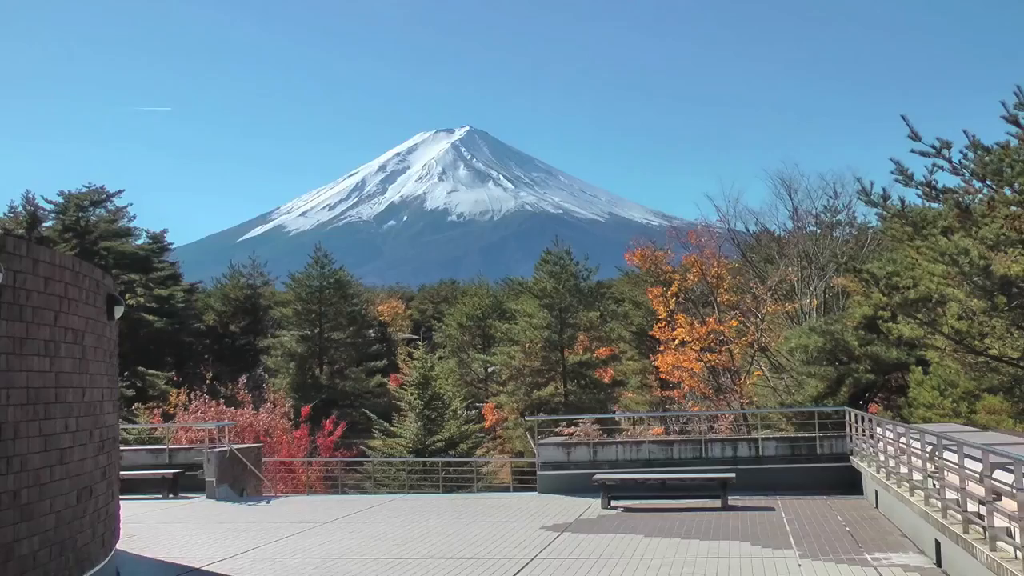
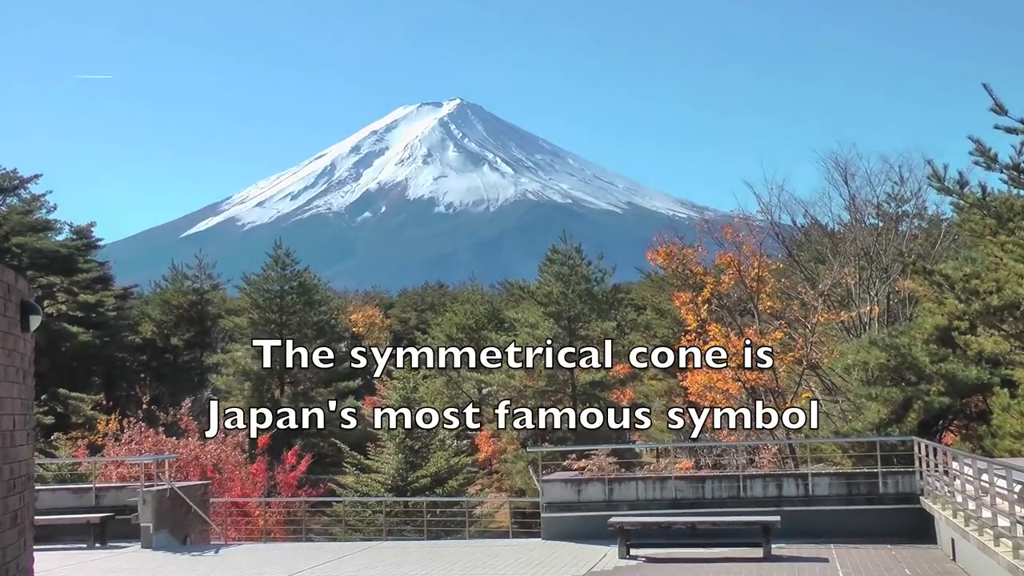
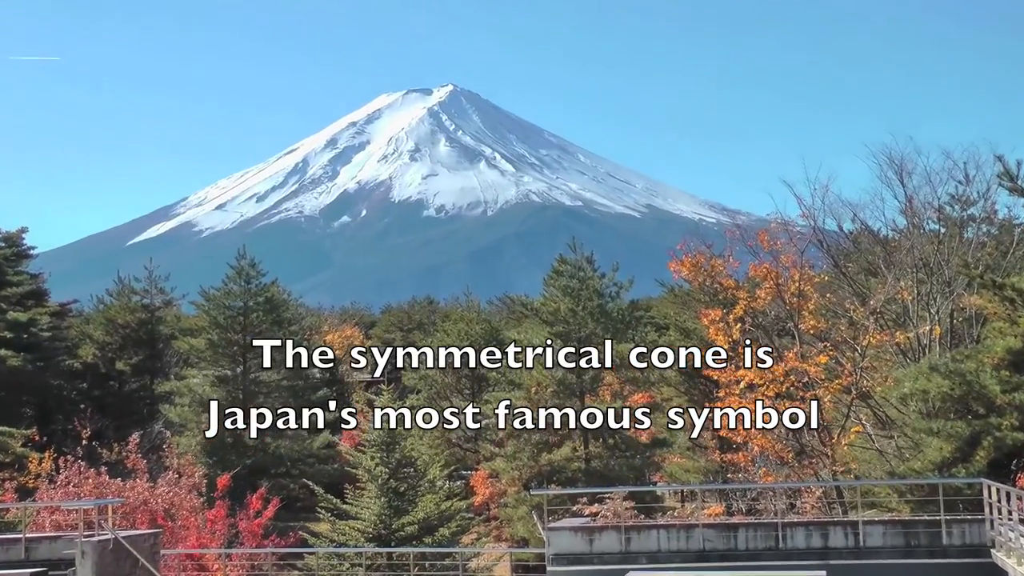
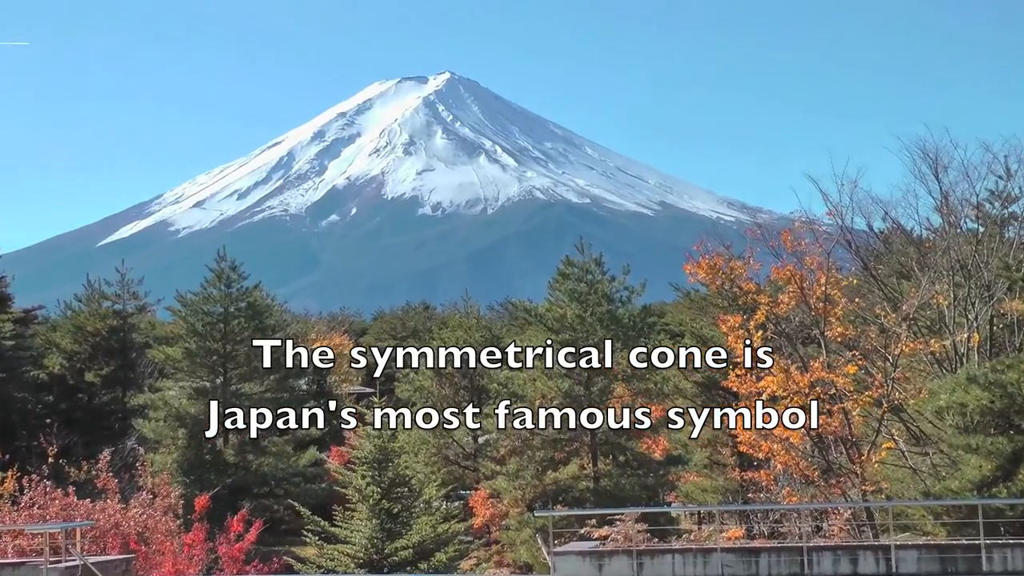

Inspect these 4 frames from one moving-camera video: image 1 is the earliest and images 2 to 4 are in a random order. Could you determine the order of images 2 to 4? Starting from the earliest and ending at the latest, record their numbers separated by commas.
2, 3, 4
